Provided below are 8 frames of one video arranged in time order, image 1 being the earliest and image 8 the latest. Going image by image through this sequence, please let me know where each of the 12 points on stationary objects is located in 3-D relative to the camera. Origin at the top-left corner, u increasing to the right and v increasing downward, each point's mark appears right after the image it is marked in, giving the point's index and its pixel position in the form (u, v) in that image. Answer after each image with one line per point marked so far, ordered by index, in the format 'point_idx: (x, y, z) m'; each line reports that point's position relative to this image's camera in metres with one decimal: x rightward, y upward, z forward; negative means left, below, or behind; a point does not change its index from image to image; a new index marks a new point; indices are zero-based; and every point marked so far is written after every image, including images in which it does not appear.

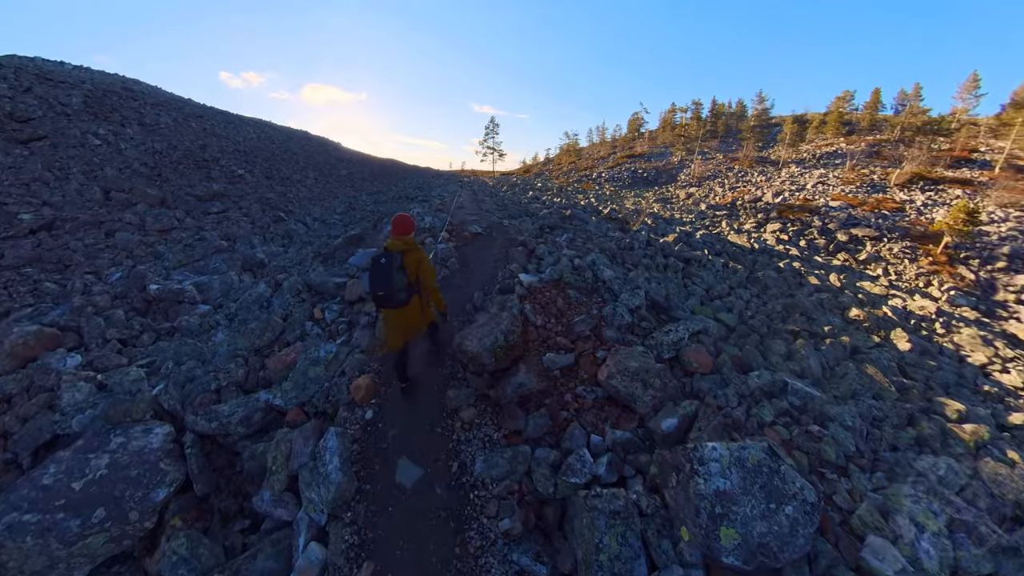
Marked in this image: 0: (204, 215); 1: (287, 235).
0: (-39.7, +9.4, +20.3) m
1: (-28.3, +6.5, +19.5) m
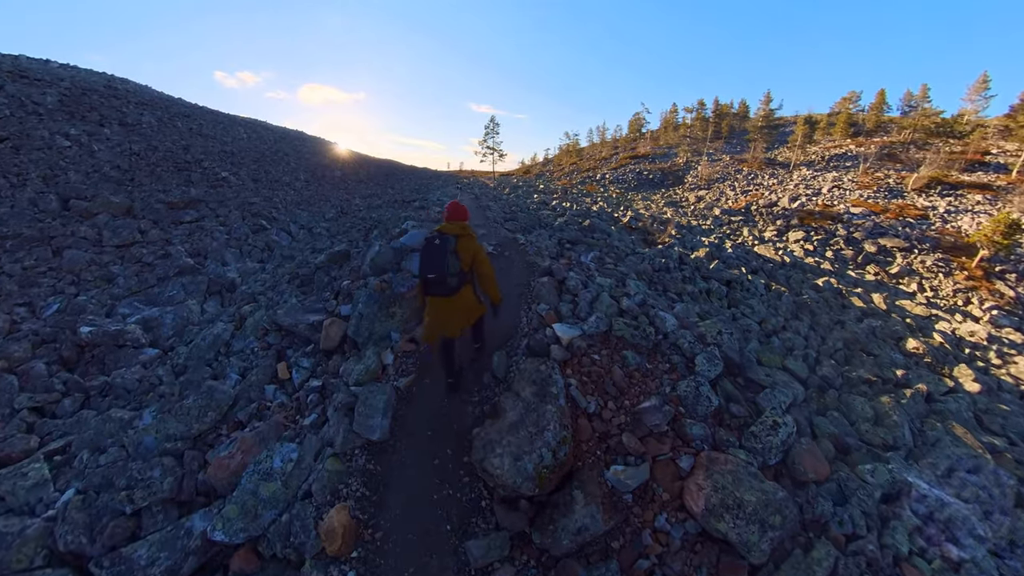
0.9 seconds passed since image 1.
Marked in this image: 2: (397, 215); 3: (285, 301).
0: (-38.8, +7.1, +18.2) m
1: (-27.3, +4.2, +17.4) m
2: (-13.3, +8.2, +17.9) m
3: (-15.8, -1.3, +10.5) m
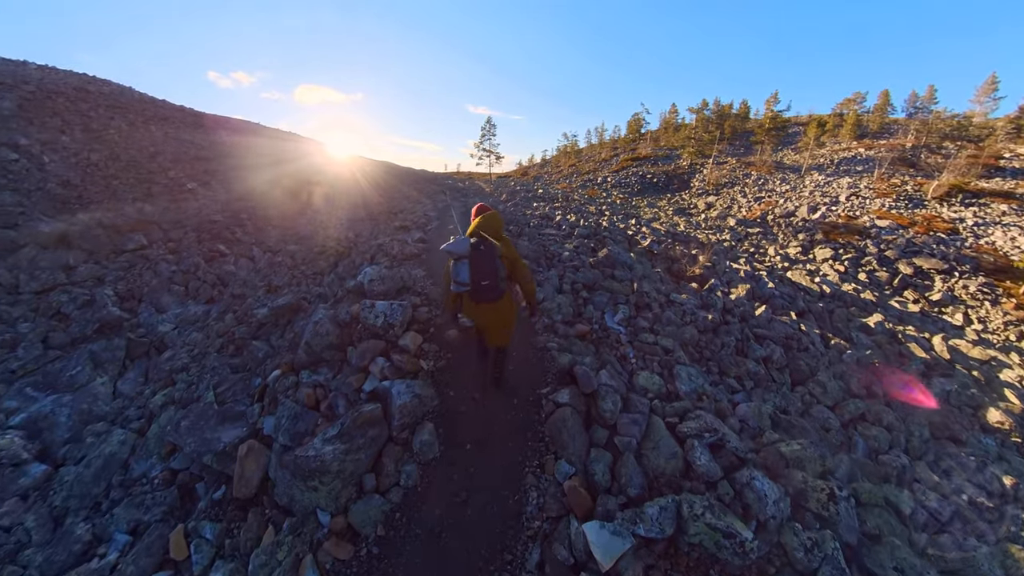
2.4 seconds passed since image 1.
0: (-38.9, +2.9, +15.5) m
1: (-27.4, +0.1, +14.8) m
2: (-13.4, +4.2, +15.3) m
3: (-15.8, -5.4, +7.9) m
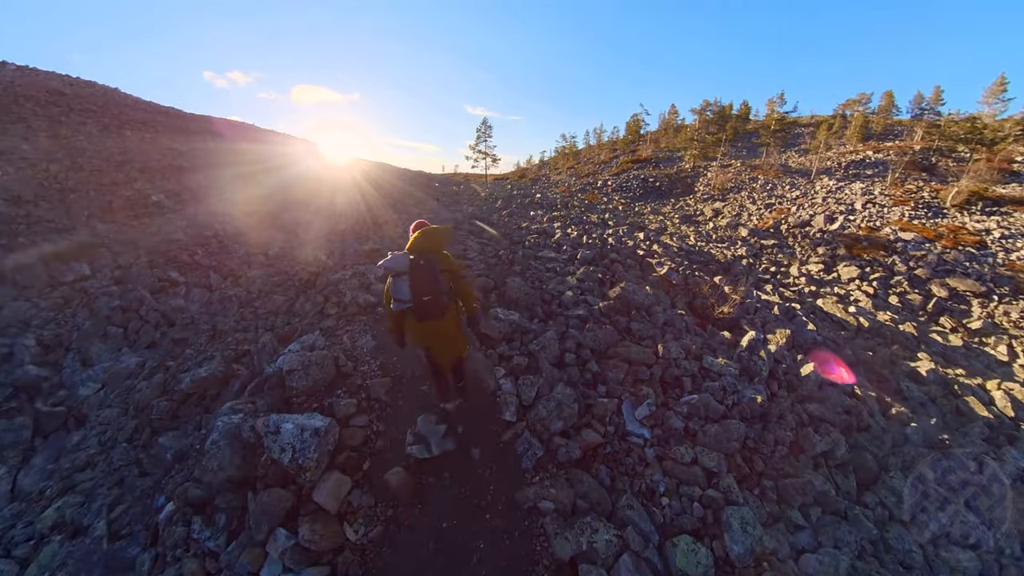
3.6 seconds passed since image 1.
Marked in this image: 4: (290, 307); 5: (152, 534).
0: (-39.2, -0.5, +13.4) m
1: (-27.7, -3.2, +12.7) m
2: (-13.8, +1.1, +13.3) m
3: (-16.1, -8.6, +5.9) m
4: (-16.4, -1.7, +11.7) m
5: (-12.2, -8.1, +5.4) m
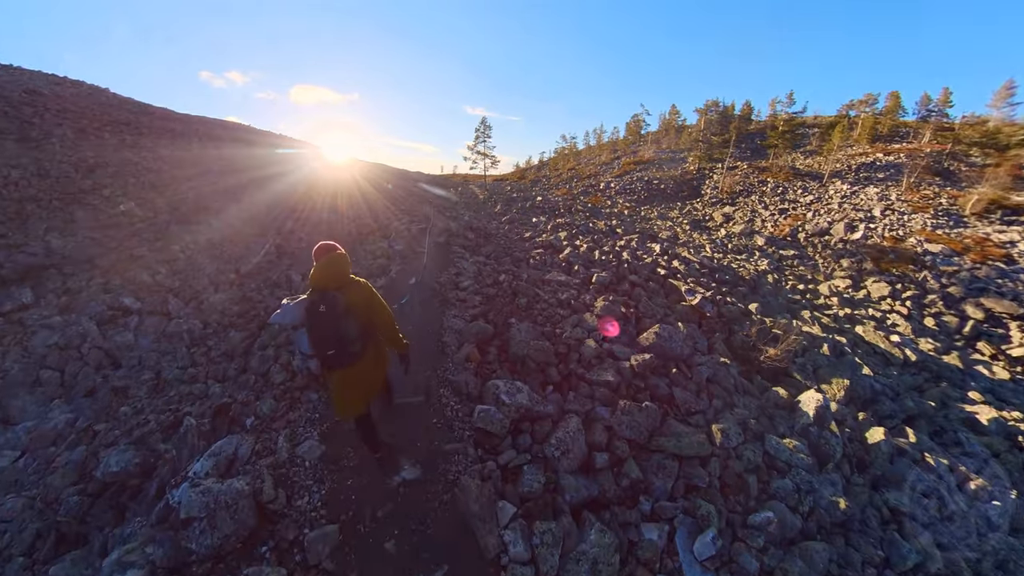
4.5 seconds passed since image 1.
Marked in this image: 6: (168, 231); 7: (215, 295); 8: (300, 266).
0: (-38.6, -2.9, +11.3) m
1: (-27.1, -5.5, +10.7) m
2: (-13.2, -1.3, +11.3) m
3: (-15.4, -10.9, +3.9) m
4: (-15.8, -4.1, +9.7) m
5: (-11.5, -10.4, +3.4) m
6: (-41.6, +6.8, +19.2) m
7: (-26.6, -0.6, +14.1) m
8: (-22.0, +2.3, +16.5) m
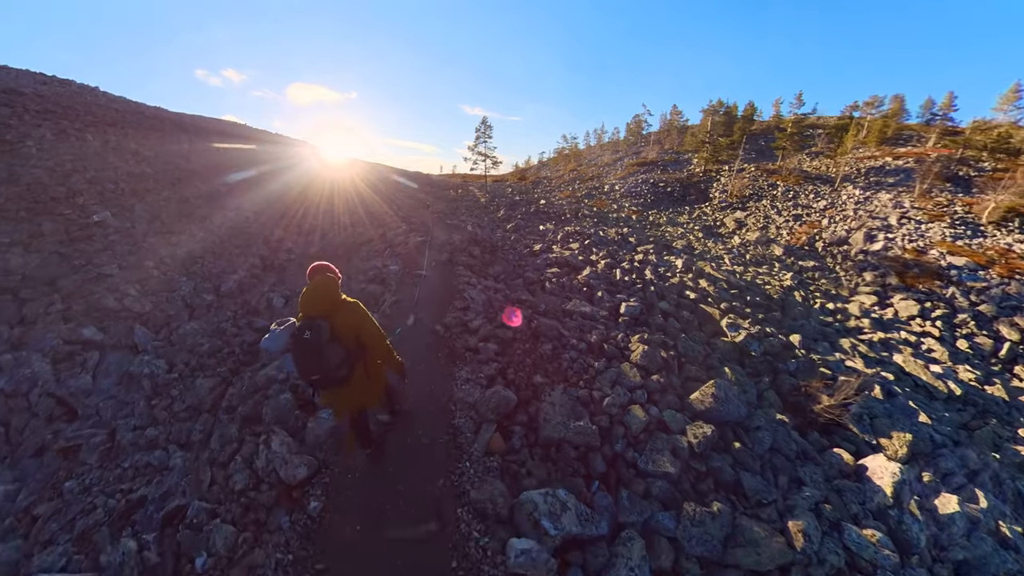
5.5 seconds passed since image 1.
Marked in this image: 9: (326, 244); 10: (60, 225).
0: (-37.4, -5.2, +9.7) m
1: (-25.9, -7.8, +9.1) m
2: (-12.0, -3.5, +9.7) m
3: (-14.2, -13.2, +2.4) m
4: (-14.6, -6.3, +8.2) m
5: (-10.3, -12.7, +1.9) m
6: (-40.5, +4.5, +17.6) m
7: (-25.4, -2.8, +12.5) m
8: (-20.9, +0.1, +14.9) m
9: (-22.8, +5.4, +19.7) m
10: (-54.1, +7.7, +18.9) m
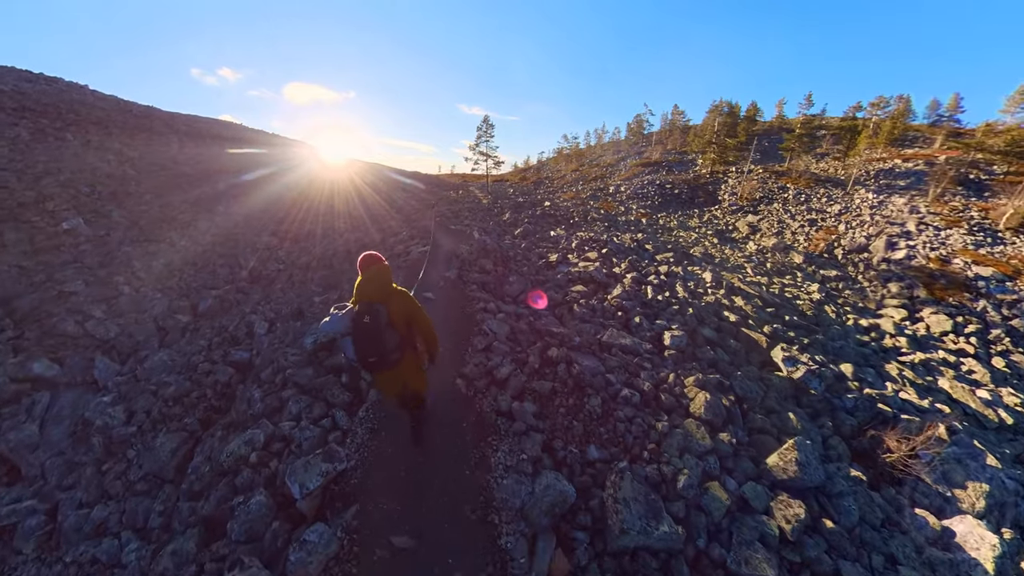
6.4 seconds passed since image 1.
0: (-35.7, -7.0, +7.9) m
1: (-24.1, -9.6, +7.4) m
2: (-10.2, -5.3, +8.1) m
3: (-12.4, -15.0, +0.8) m
4: (-12.8, -8.1, +6.6) m
5: (-8.5, -14.5, +0.3) m
6: (-38.8, +2.7, +15.7) m
7: (-23.6, -4.6, +10.8) m
8: (-19.2, -1.7, +13.2) m
9: (-21.1, +3.7, +18.0) m
10: (-52.4, +5.9, +16.9) m
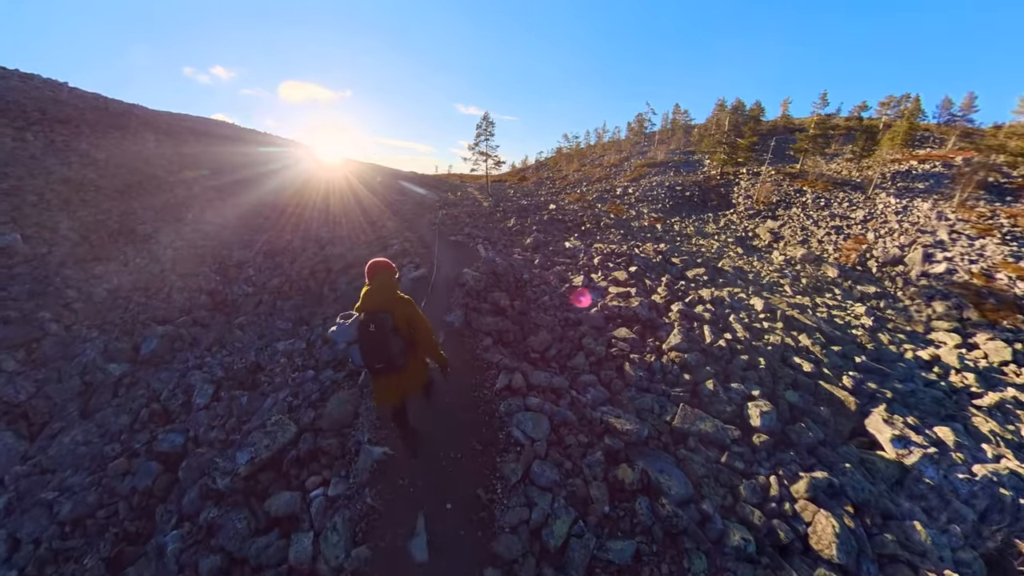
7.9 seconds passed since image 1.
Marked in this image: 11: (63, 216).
0: (-33.9, -10.2, +5.1) m
1: (-22.3, -12.7, +4.7) m
2: (-8.5, -8.3, +5.5) m
3: (-10.5, -18.1, -1.8) m
4: (-11.0, -11.2, +4.0) m
5: (-6.7, -17.6, -2.2) m
6: (-37.1, -0.4, +12.8) m
7: (-21.9, -7.7, +8.1) m
8: (-17.5, -4.7, +10.5) m
9: (-19.5, +0.6, +15.2) m
10: (-50.8, +2.7, +13.9) m
11: (-51.8, +7.7, +18.2) m
